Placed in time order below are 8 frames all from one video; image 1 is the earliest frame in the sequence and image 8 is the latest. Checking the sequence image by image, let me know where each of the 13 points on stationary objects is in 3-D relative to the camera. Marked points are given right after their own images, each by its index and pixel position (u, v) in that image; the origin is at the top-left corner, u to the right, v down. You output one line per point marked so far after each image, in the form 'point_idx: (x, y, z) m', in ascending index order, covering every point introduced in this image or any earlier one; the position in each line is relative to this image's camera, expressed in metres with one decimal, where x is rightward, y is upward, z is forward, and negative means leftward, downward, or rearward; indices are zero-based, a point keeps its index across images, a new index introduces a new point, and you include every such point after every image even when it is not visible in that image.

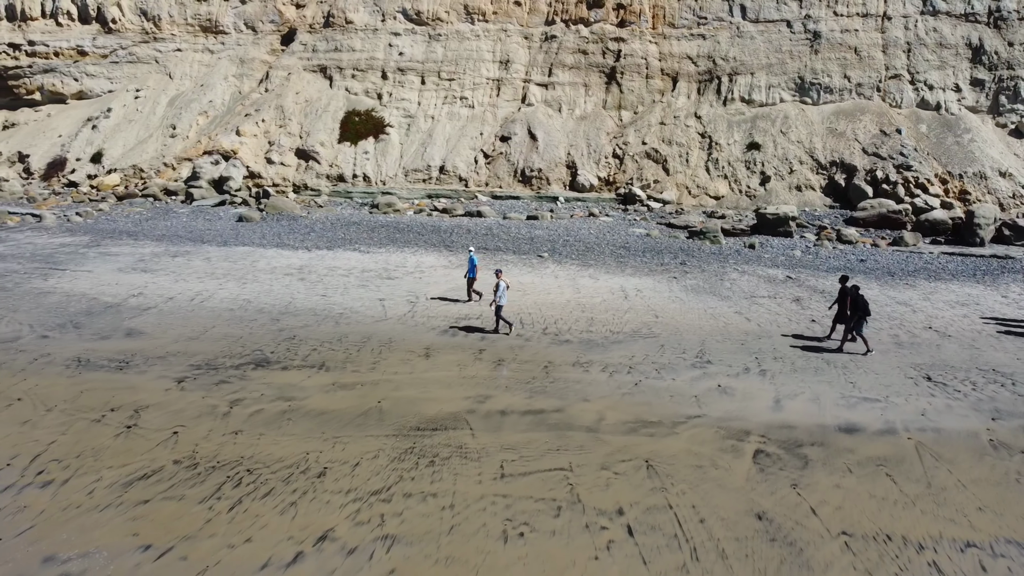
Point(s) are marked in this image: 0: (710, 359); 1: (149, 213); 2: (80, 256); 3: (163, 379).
0: (+2.3, -0.8, +9.5) m
1: (-8.2, +1.7, +18.5) m
2: (-7.6, +0.6, +14.5) m
3: (-3.6, -0.9, +8.6) m
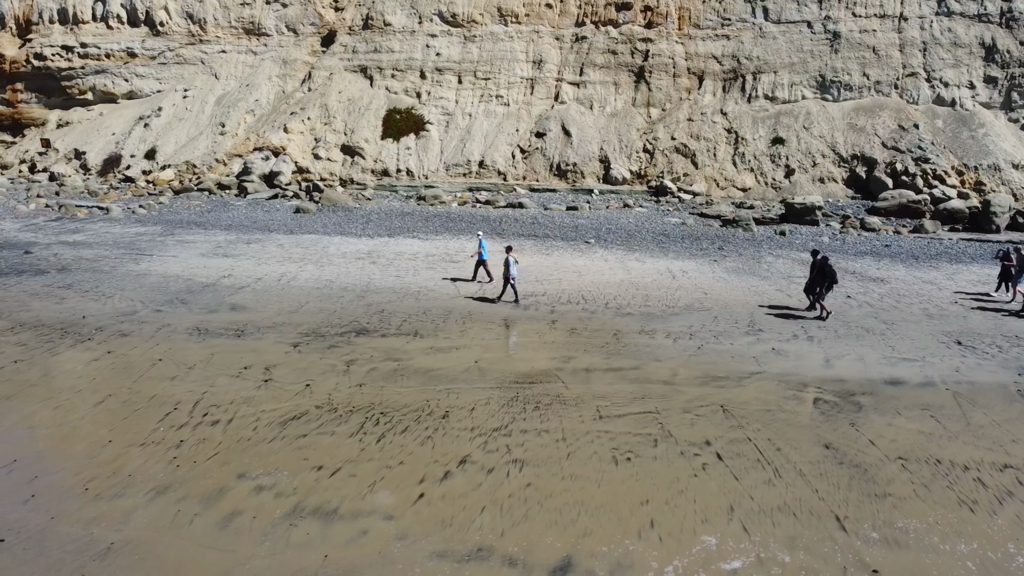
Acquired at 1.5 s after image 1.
0: (+3.2, -0.5, +10.6) m
1: (-7.3, +1.9, +19.6) m
2: (-6.6, +0.8, +15.6) m
3: (-2.7, -0.6, +9.7) m
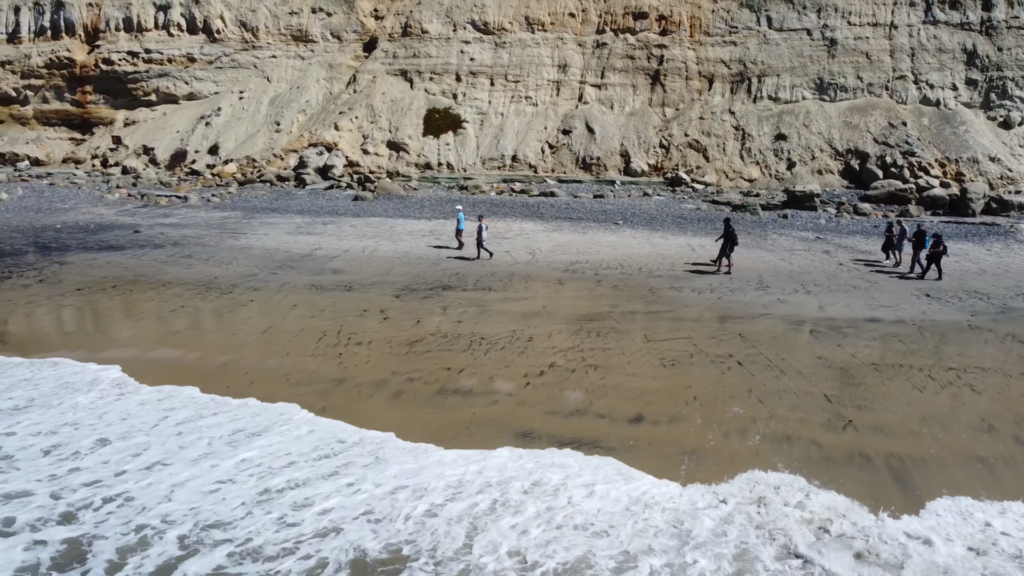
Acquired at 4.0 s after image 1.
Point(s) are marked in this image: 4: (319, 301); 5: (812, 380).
0: (+4.0, +0.1, +13.0) m
1: (-6.5, +2.5, +22.1) m
2: (-5.8, +1.4, +18.1) m
3: (-1.9, -0.1, +12.1) m
4: (-2.8, -0.2, +11.7) m
5: (+3.2, -1.0, +8.8) m
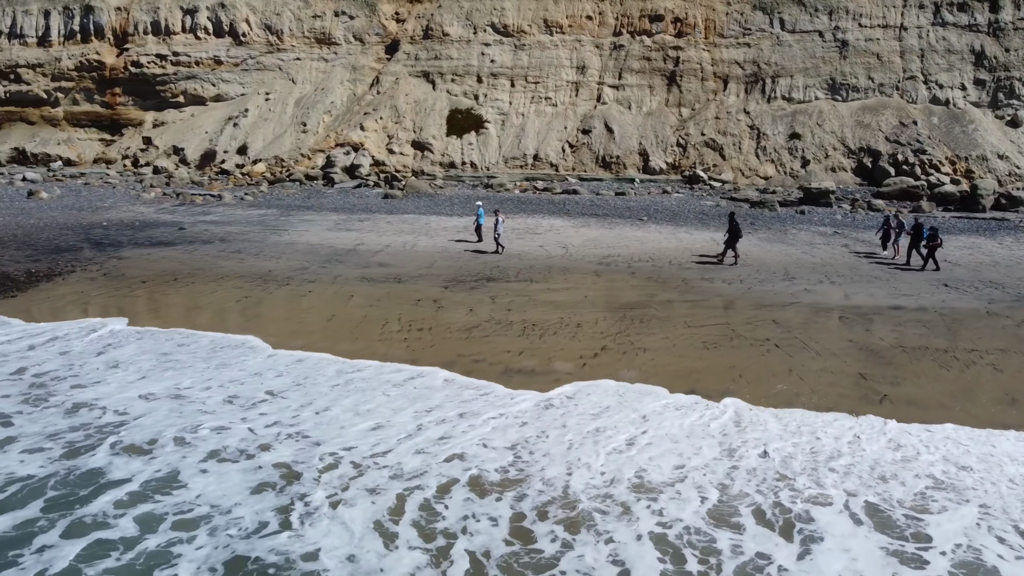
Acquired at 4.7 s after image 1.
0: (+4.7, +0.2, +13.7) m
1: (-5.8, +2.6, +22.8) m
2: (-5.1, +1.5, +18.8) m
3: (-1.2, 0.0, +12.9) m
4: (-2.1, -0.1, +12.5) m
5: (+3.9, -0.8, +9.6) m
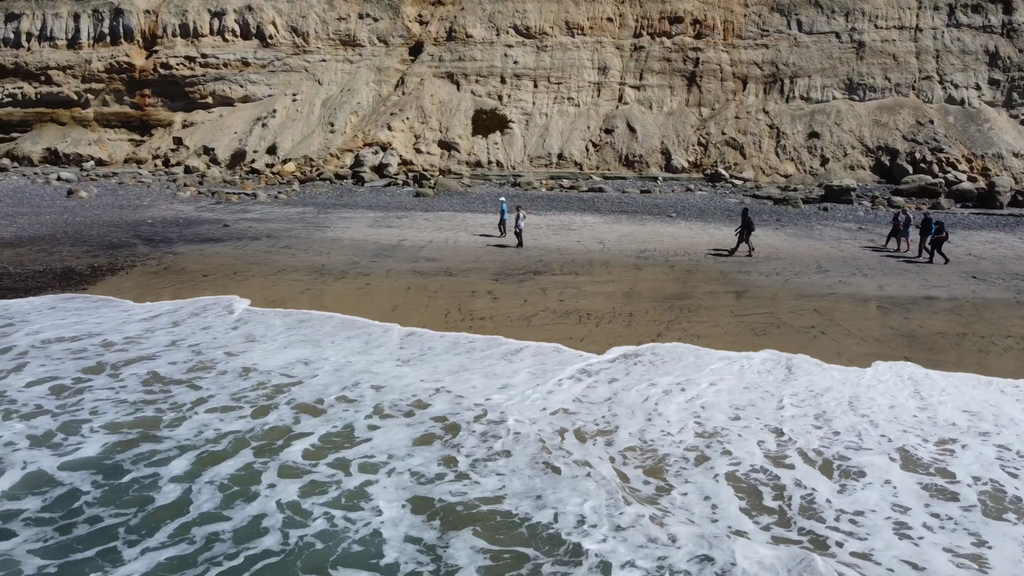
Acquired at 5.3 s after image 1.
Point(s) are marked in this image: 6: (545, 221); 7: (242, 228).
0: (+5.5, +0.3, +14.3) m
1: (-5.0, +2.7, +23.4) m
2: (-4.4, +1.6, +19.4) m
3: (-0.5, +0.2, +13.5) m
4: (-1.3, +0.1, +13.0) m
5: (+4.6, -0.7, +10.1) m
6: (+0.8, +1.5, +18.7) m
7: (-6.0, +1.4, +18.5) m
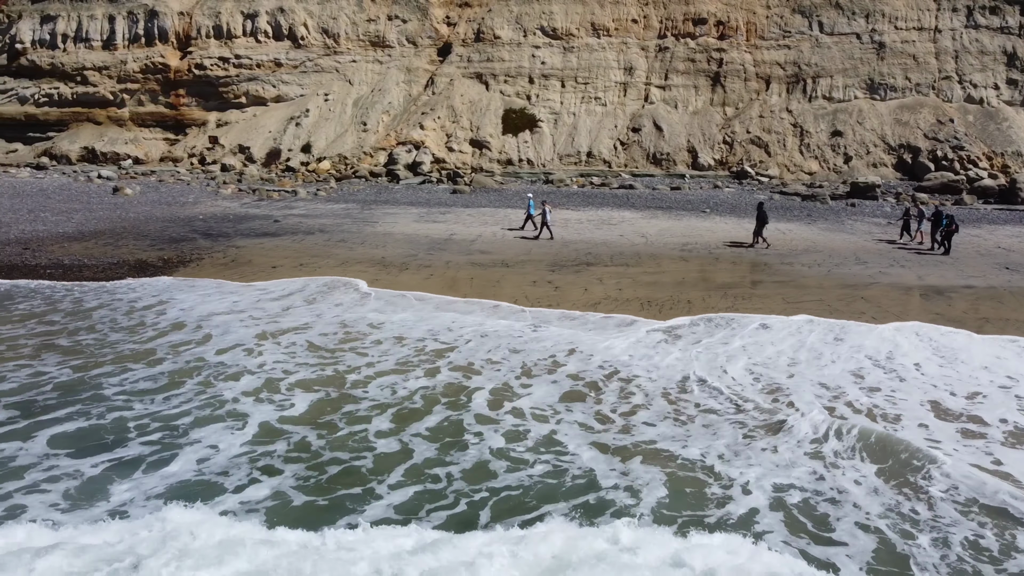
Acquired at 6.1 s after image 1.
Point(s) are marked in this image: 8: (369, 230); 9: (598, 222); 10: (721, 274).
0: (+6.4, +0.5, +15.0) m
1: (-4.1, +2.9, +24.0) m
2: (-3.4, +1.8, +20.1) m
3: (+0.5, +0.3, +14.1) m
4: (-0.4, +0.2, +13.7) m
5: (+5.6, -0.5, +10.8) m
6: (+1.7, +1.7, +19.4) m
7: (-5.1, +1.5, +19.2) m
8: (-3.1, +1.2, +17.9) m
9: (+1.9, +1.5, +18.7) m
10: (+3.5, +0.2, +13.9) m
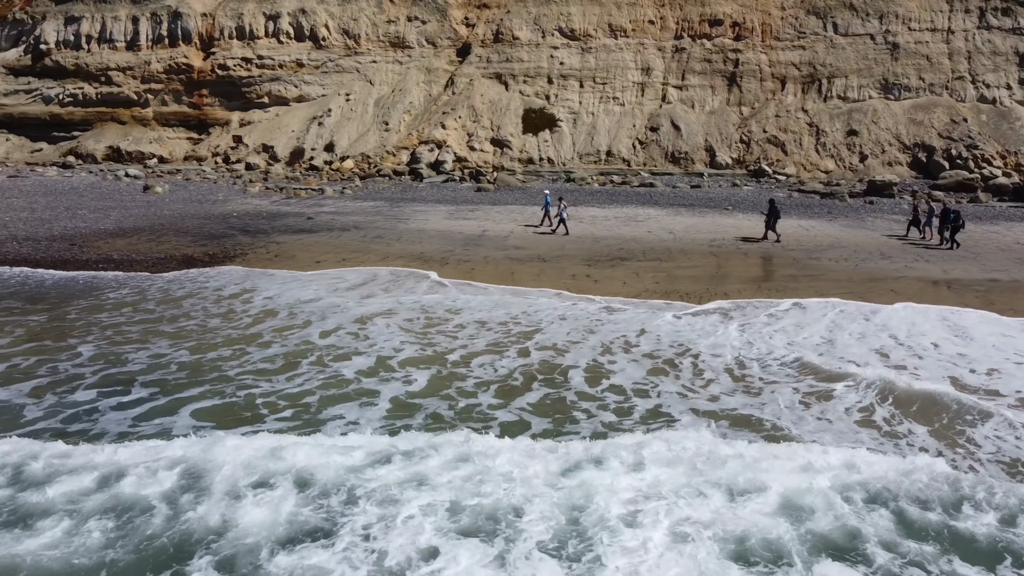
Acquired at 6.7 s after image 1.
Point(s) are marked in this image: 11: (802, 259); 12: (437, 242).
0: (+7.1, +0.6, +15.5) m
1: (-3.4, +3.0, +24.5) m
2: (-2.8, +1.9, +20.6) m
3: (+1.1, +0.4, +14.6) m
4: (+0.3, +0.3, +14.2) m
5: (+6.2, -0.4, +11.3) m
6: (+2.4, +1.8, +19.9) m
7: (-4.4, +1.6, +19.7) m
8: (-2.5, +1.4, +18.4) m
9: (+2.6, +1.6, +19.1) m
10: (+4.2, +0.3, +14.3) m
11: (+5.3, +0.5, +15.1) m
12: (-1.5, +0.9, +16.7) m
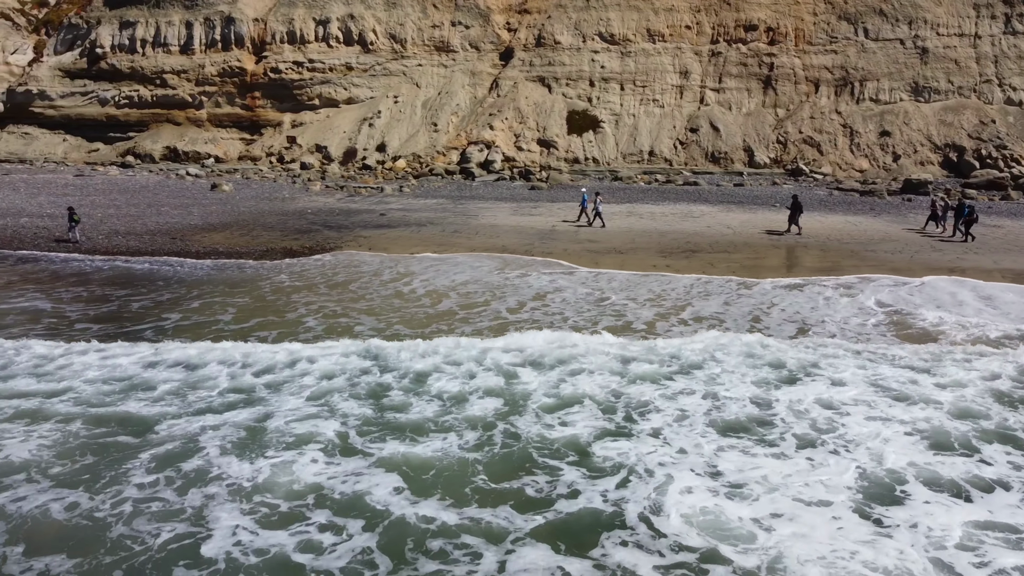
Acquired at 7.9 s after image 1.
0: (+8.6, +0.8, +16.7) m
1: (-1.9, +3.2, +25.7) m
2: (-1.2, +2.1, +21.8) m
3: (+2.7, +0.6, +15.8) m
4: (+1.8, +0.5, +15.4) m
5: (+7.8, -0.2, +12.5) m
6: (+3.9, +2.0, +21.1) m
7: (-2.9, +1.8, +20.9) m
8: (-0.9, +1.5, +19.6) m
9: (+4.2, +1.8, +20.3) m
10: (+5.7, +0.5, +15.5) m
11: (+6.8, +0.7, +16.3) m
12: (0.0, +1.1, +17.9) m
